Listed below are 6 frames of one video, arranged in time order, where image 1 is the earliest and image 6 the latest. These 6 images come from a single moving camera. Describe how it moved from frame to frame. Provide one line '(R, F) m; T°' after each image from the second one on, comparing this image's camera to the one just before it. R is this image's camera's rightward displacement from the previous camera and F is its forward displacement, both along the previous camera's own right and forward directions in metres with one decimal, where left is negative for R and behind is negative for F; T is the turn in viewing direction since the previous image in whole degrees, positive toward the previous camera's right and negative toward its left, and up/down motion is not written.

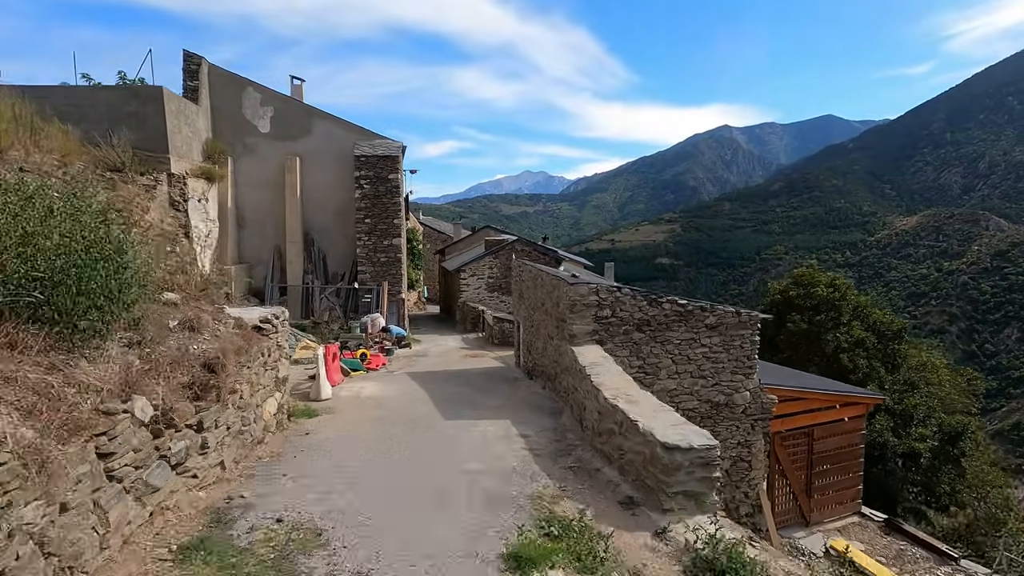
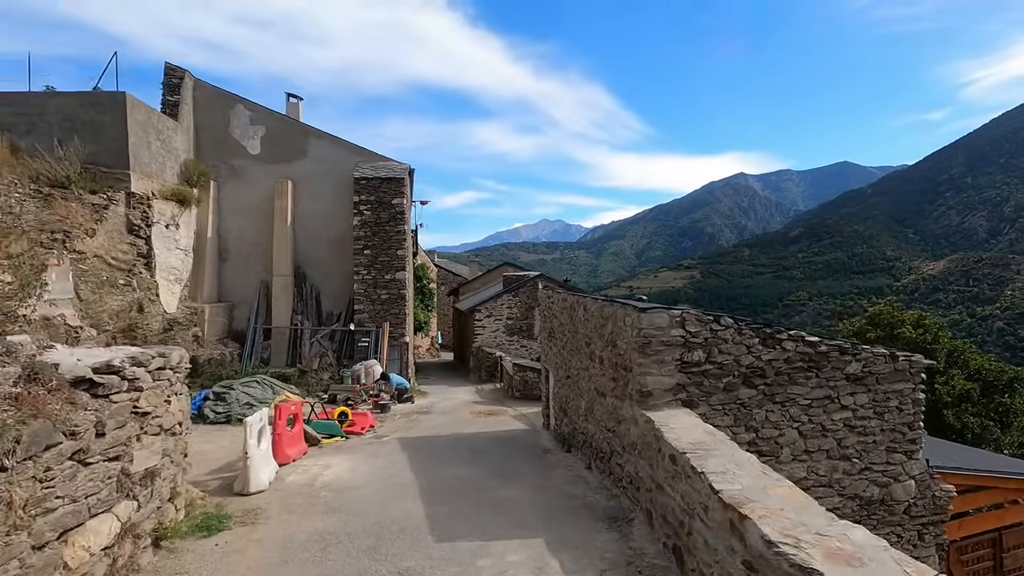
(-0.1, +2.7) m; -2°
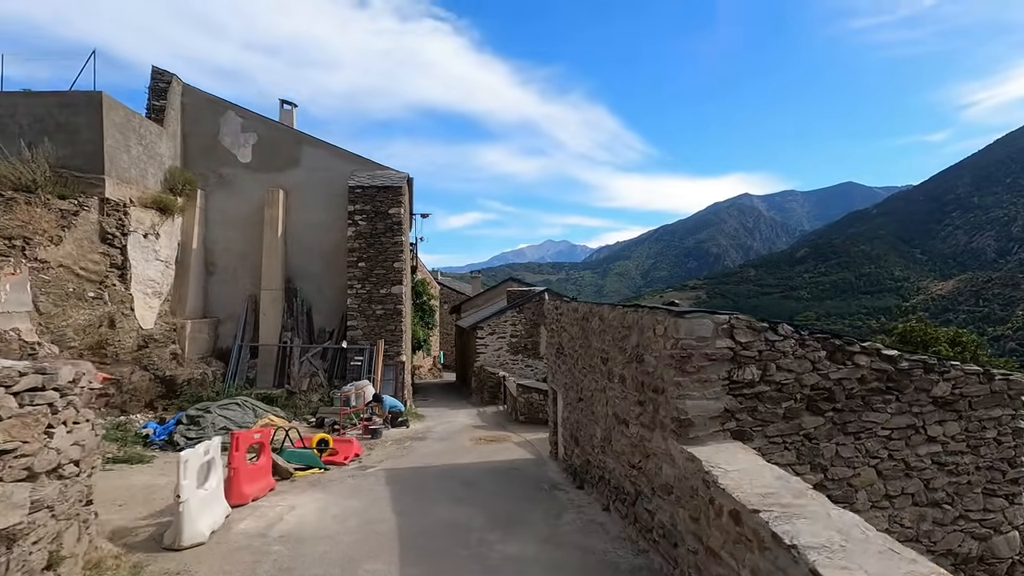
(0.0, +1.0) m; -1°
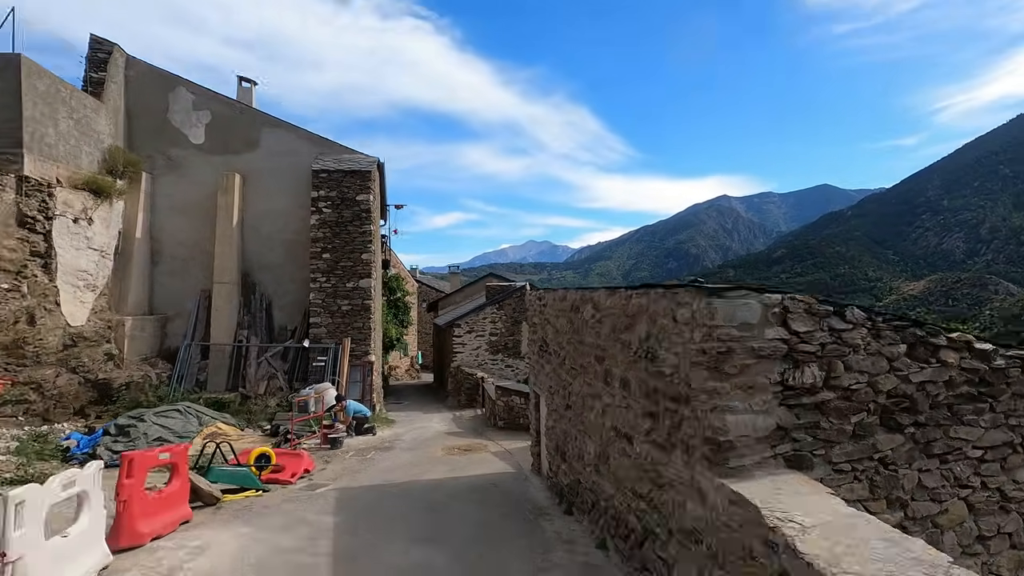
(+0.1, +1.1) m; +2°
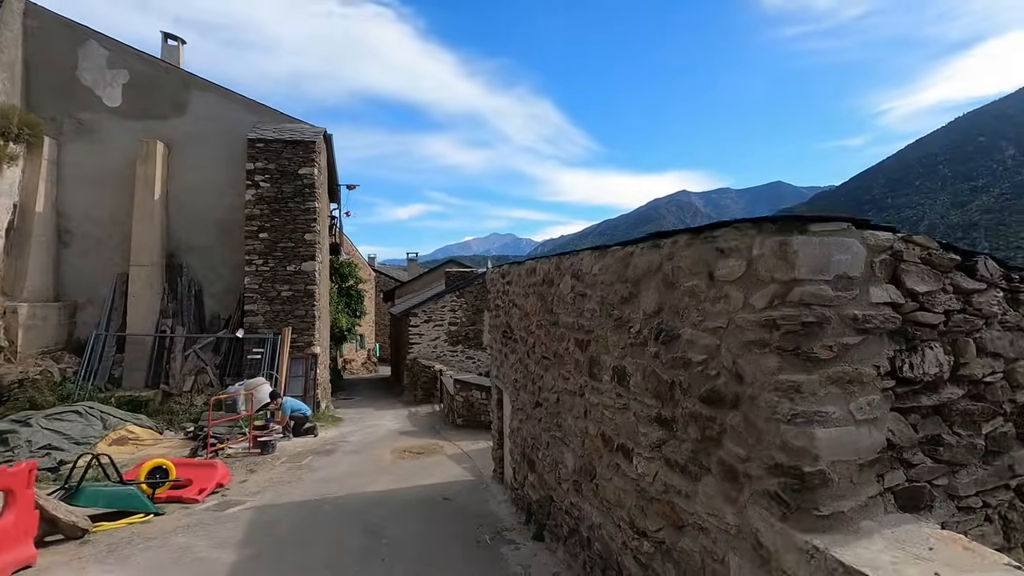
(+0.1, +1.0) m; +4°
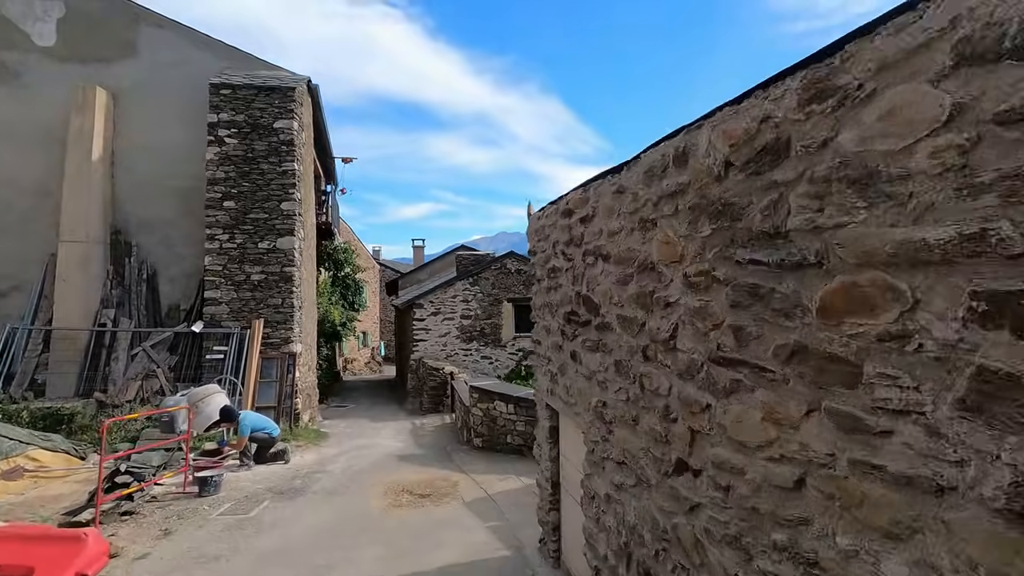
(-0.4, +2.4) m; -1°
